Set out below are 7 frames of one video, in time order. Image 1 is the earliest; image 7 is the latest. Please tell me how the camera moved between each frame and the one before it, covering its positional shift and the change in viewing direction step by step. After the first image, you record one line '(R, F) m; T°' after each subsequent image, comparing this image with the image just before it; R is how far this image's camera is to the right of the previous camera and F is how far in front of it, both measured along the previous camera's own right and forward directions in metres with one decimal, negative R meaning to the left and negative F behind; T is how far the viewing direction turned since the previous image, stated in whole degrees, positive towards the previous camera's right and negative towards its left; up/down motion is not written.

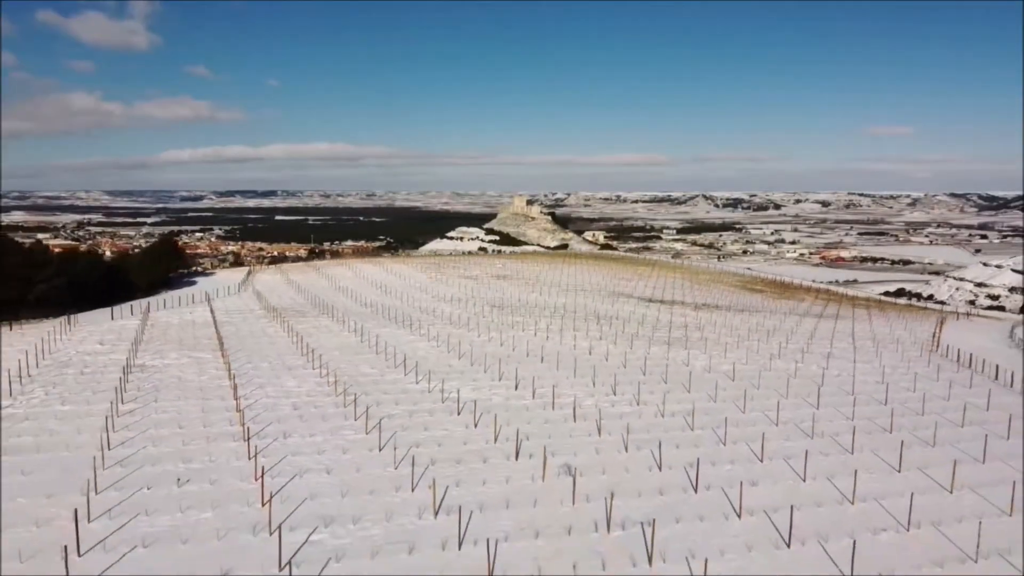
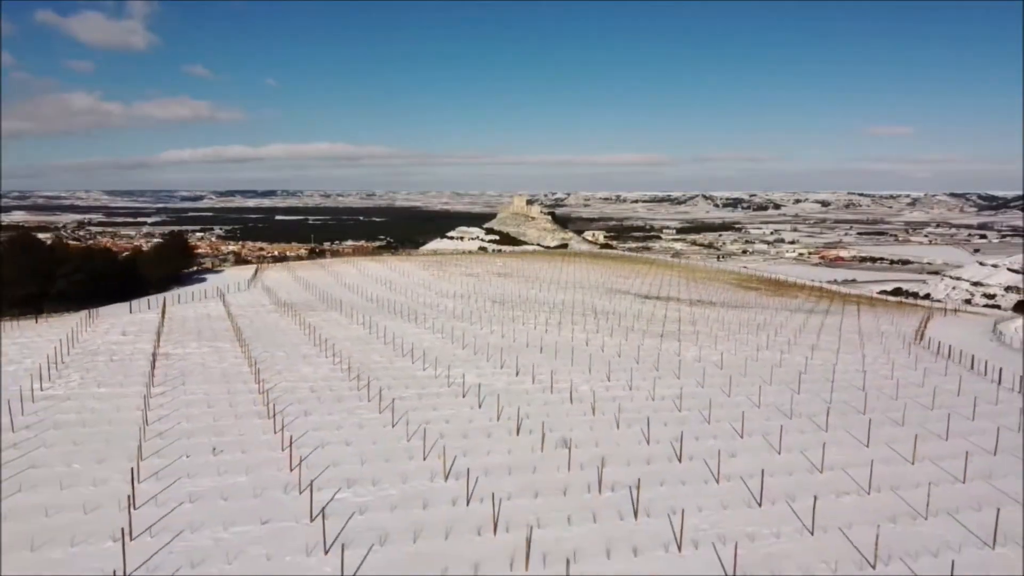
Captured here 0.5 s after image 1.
(0.0, -0.5) m; 0°
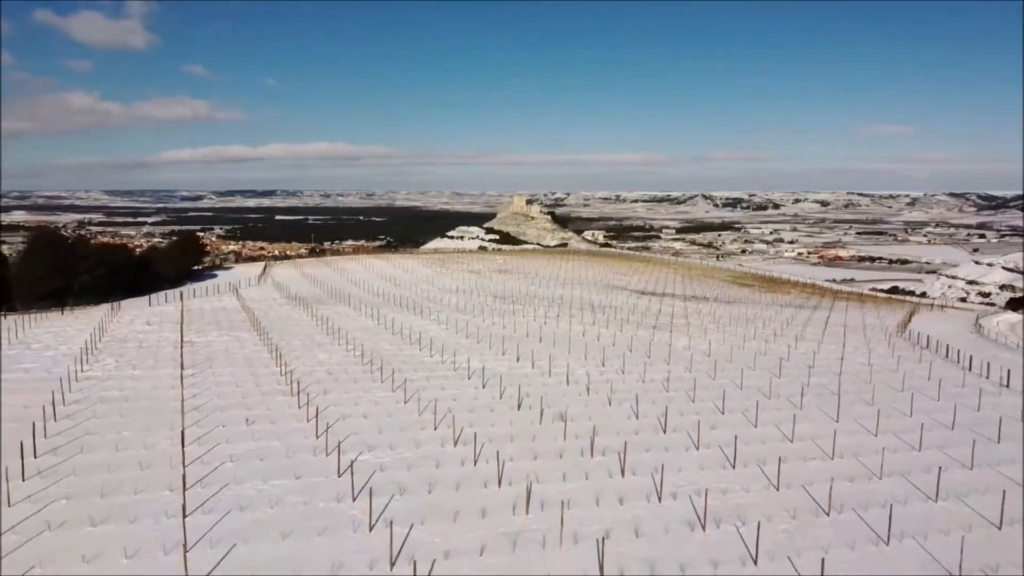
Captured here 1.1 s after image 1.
(0.0, -0.6) m; 0°
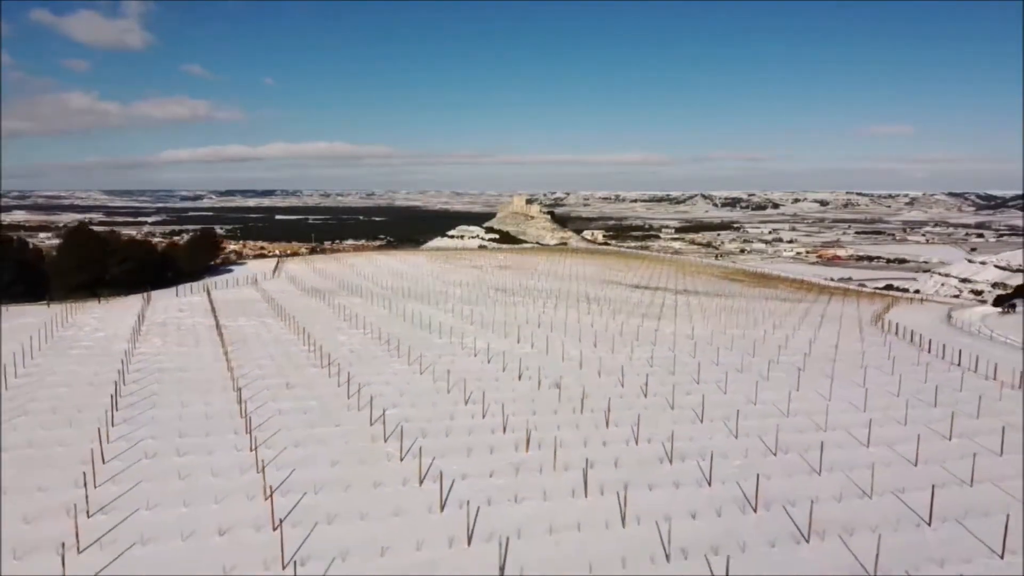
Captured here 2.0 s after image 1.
(0.0, -1.0) m; 0°
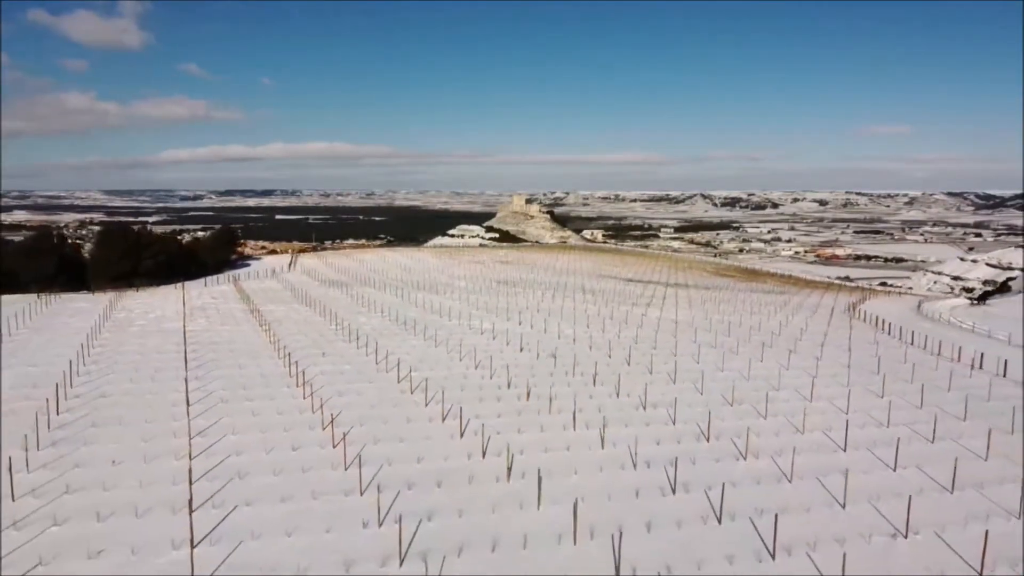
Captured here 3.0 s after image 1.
(0.0, -1.2) m; 0°
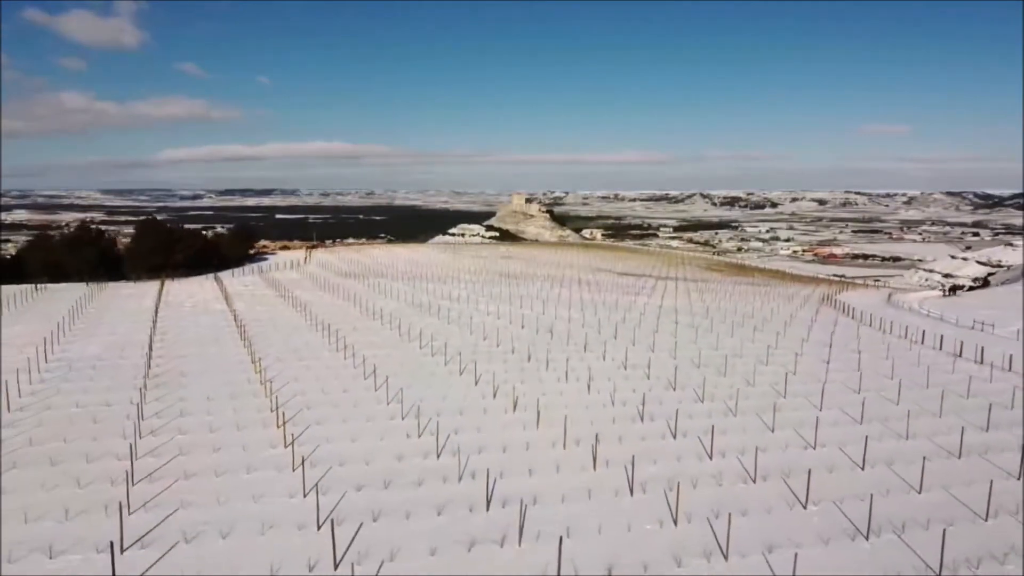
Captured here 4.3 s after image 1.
(0.0, -1.4) m; 0°
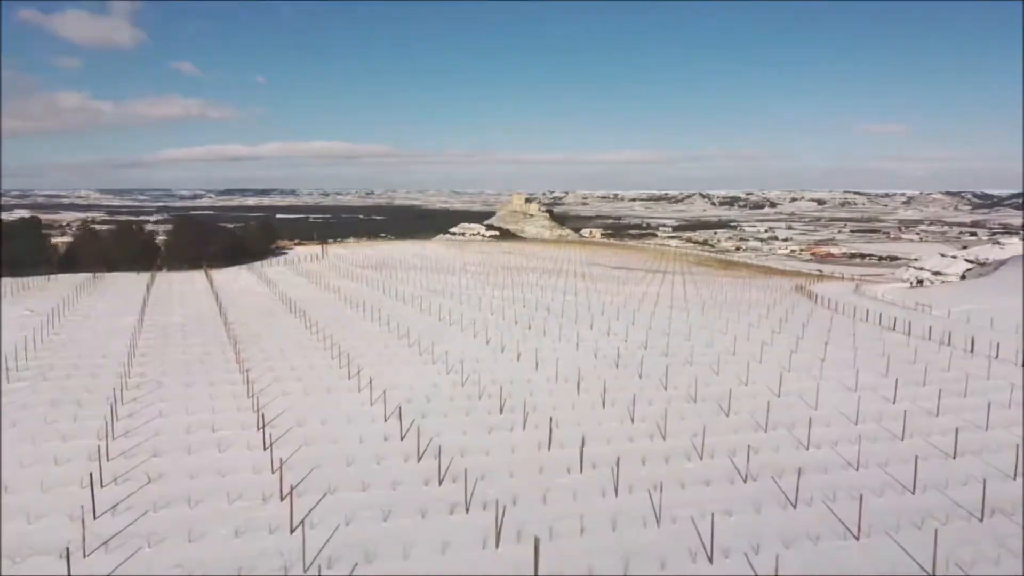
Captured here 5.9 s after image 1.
(0.0, -1.8) m; 0°
